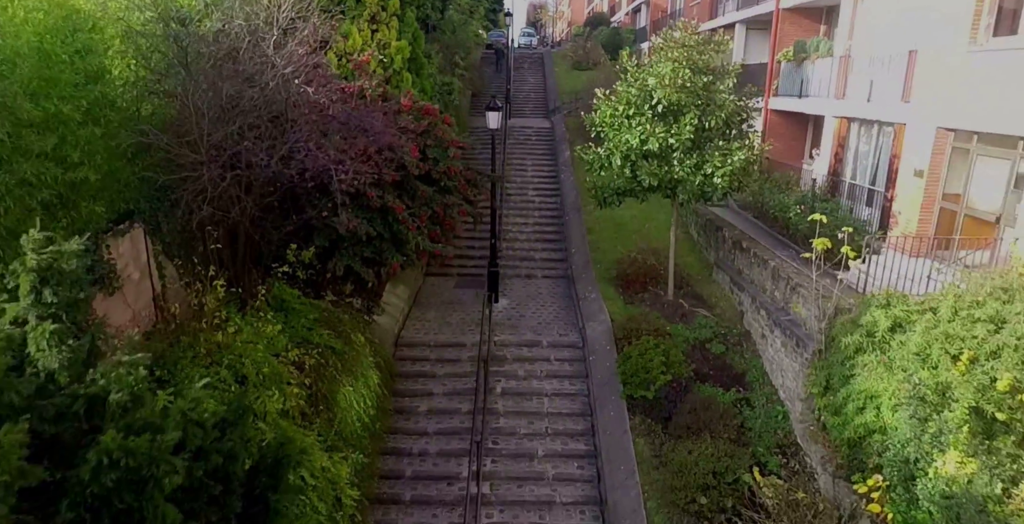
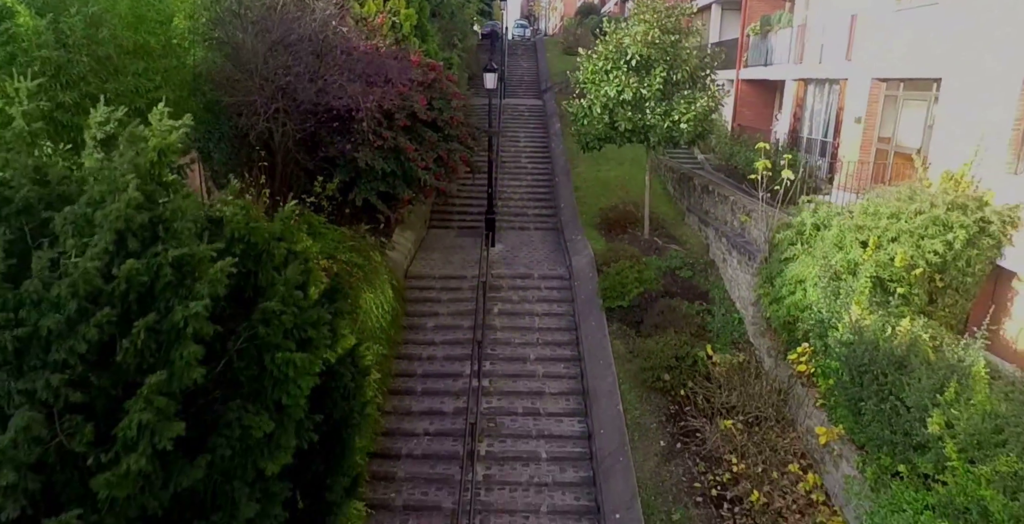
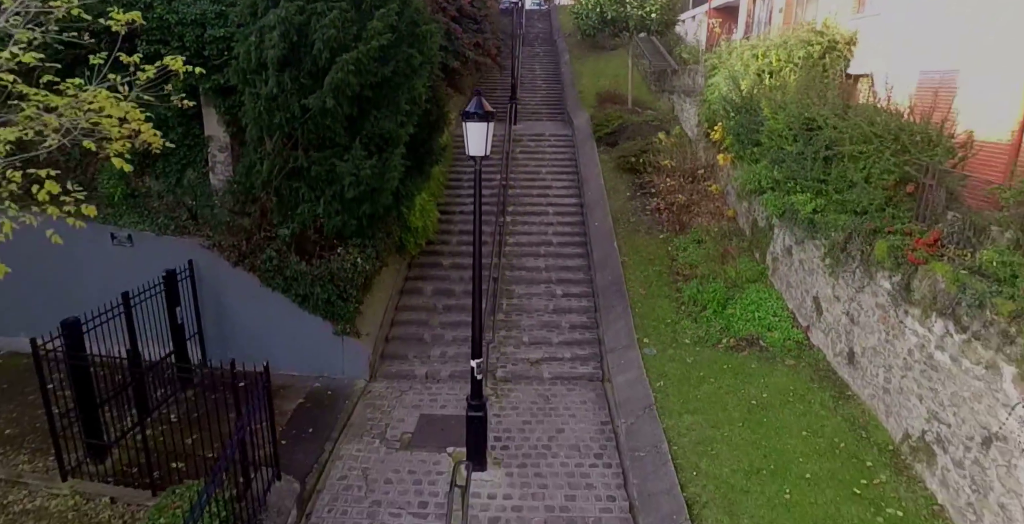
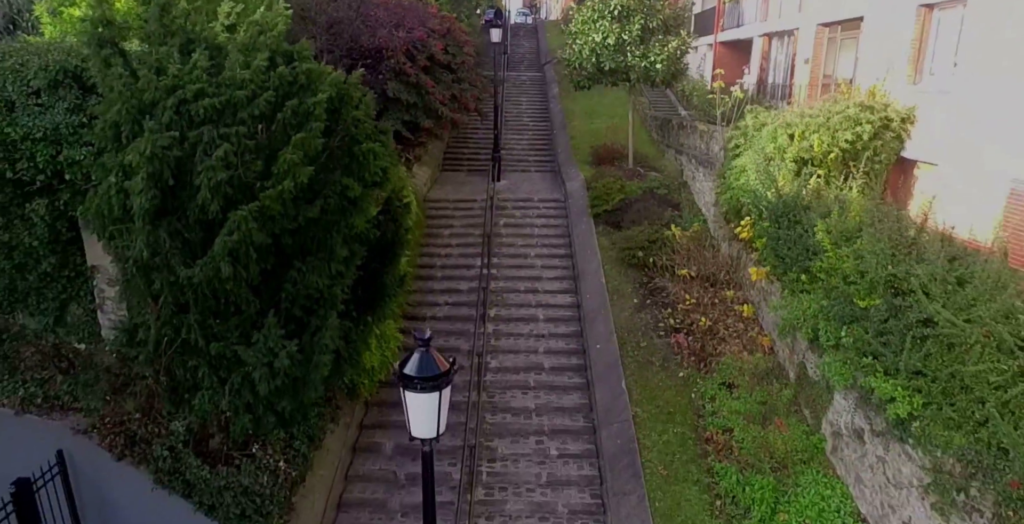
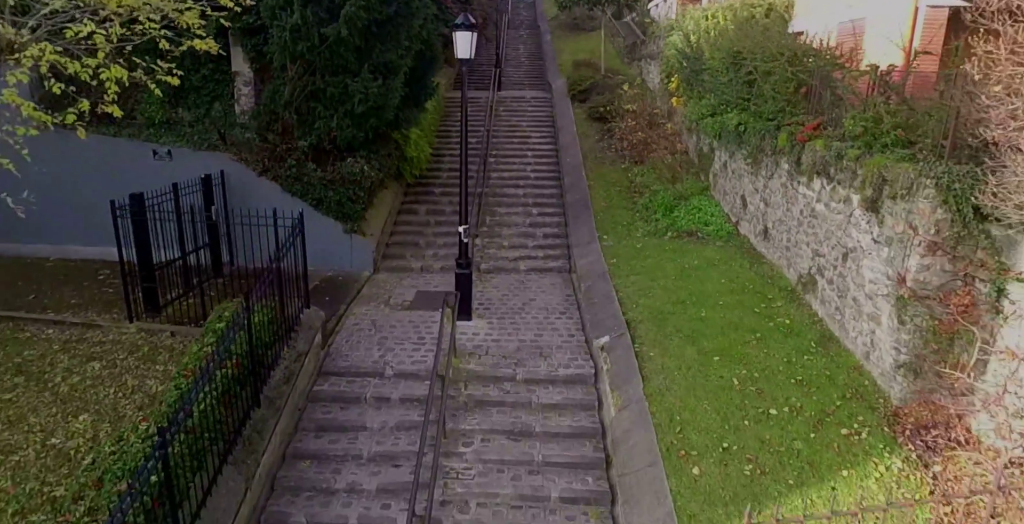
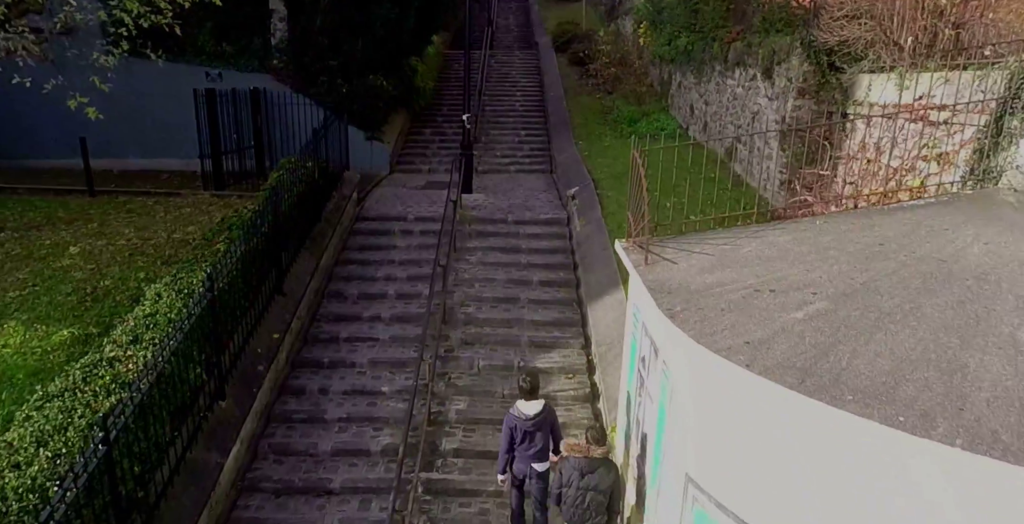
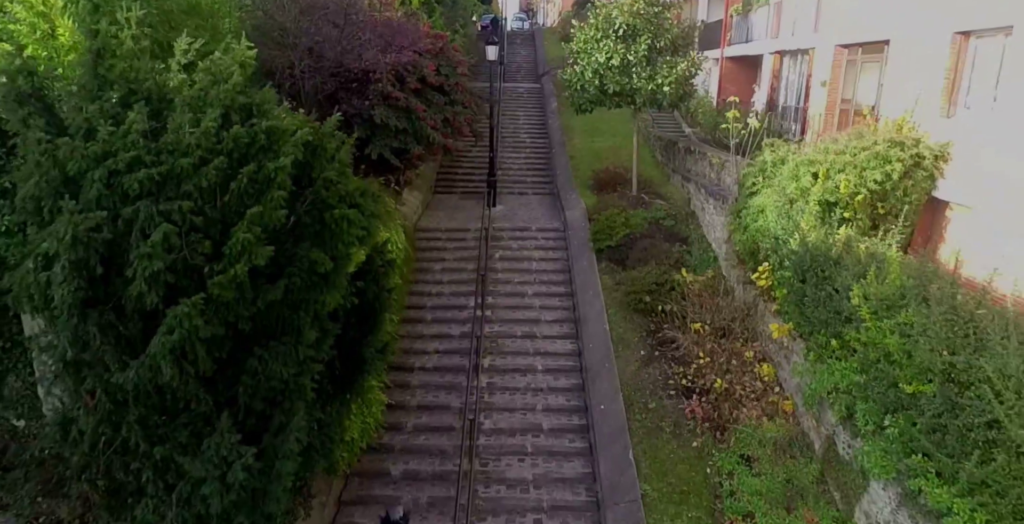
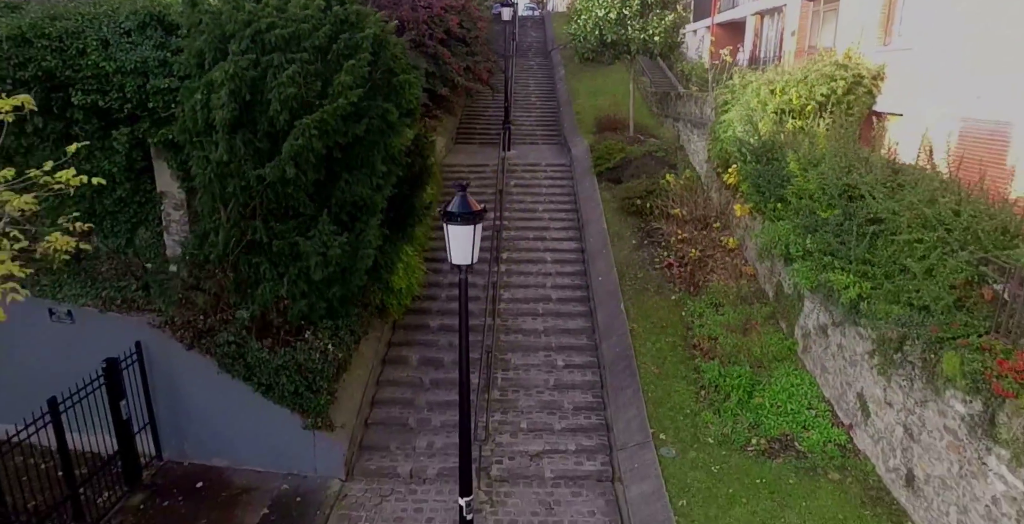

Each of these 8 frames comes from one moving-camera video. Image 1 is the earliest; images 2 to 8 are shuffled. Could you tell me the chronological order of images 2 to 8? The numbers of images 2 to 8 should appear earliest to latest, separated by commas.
2, 7, 4, 8, 3, 5, 6
